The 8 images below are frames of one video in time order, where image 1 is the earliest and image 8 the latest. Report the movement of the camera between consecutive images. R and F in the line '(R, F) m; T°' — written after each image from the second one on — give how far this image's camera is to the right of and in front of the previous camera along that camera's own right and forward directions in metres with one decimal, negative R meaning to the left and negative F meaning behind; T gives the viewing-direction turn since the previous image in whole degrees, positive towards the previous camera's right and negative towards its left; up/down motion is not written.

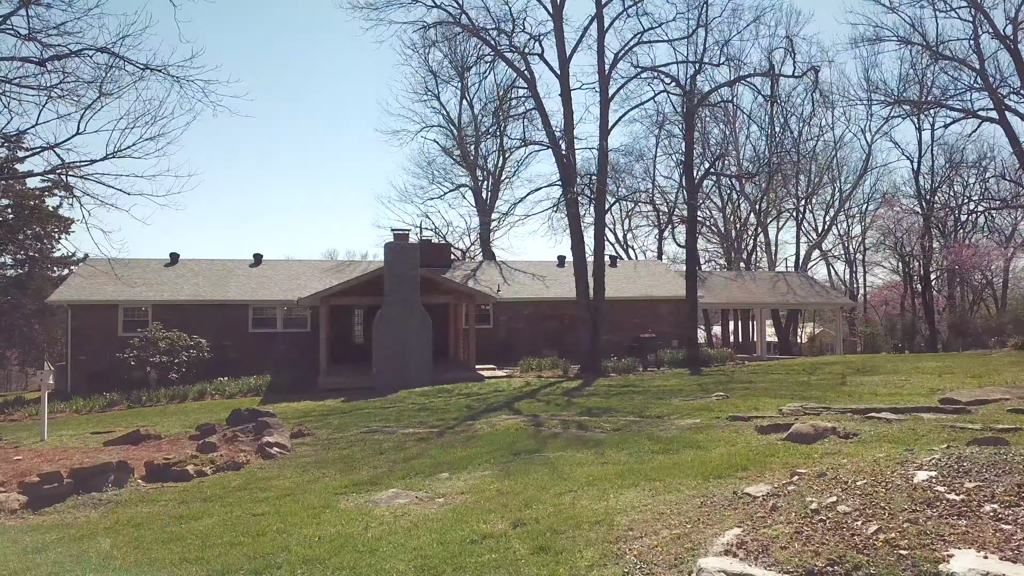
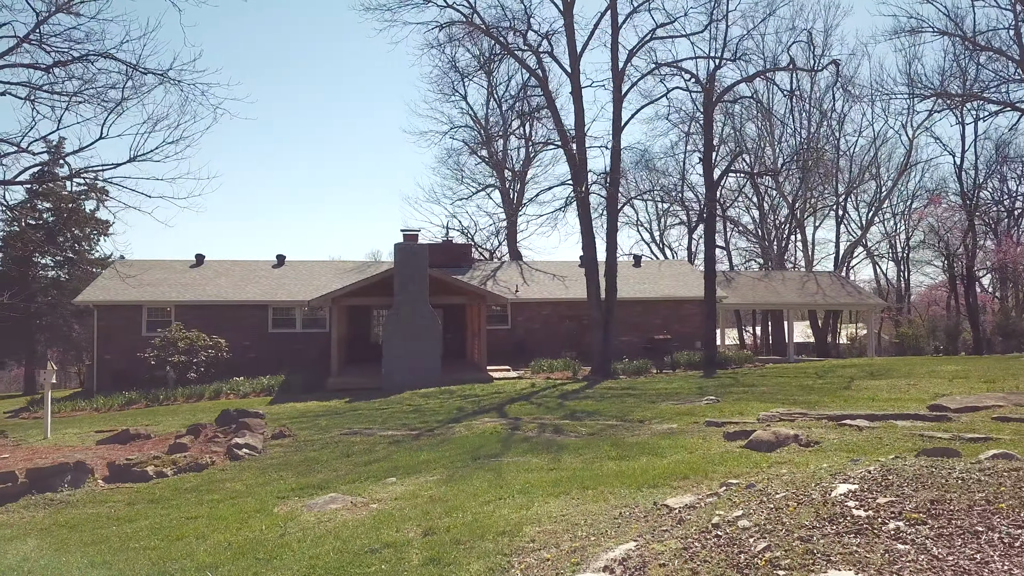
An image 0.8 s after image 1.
(+1.0, +0.2) m; -3°
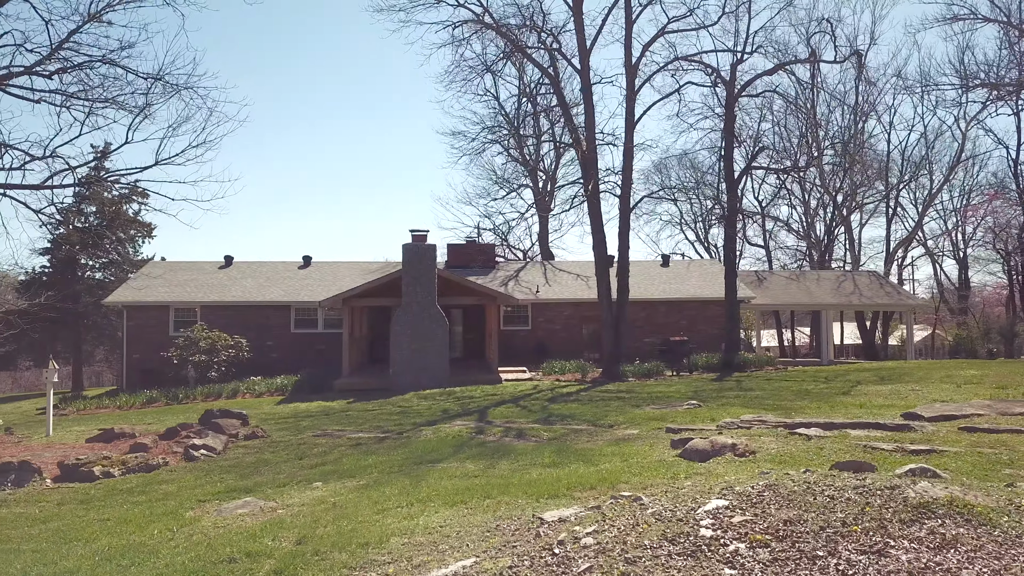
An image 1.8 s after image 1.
(+1.3, +0.3) m; -4°
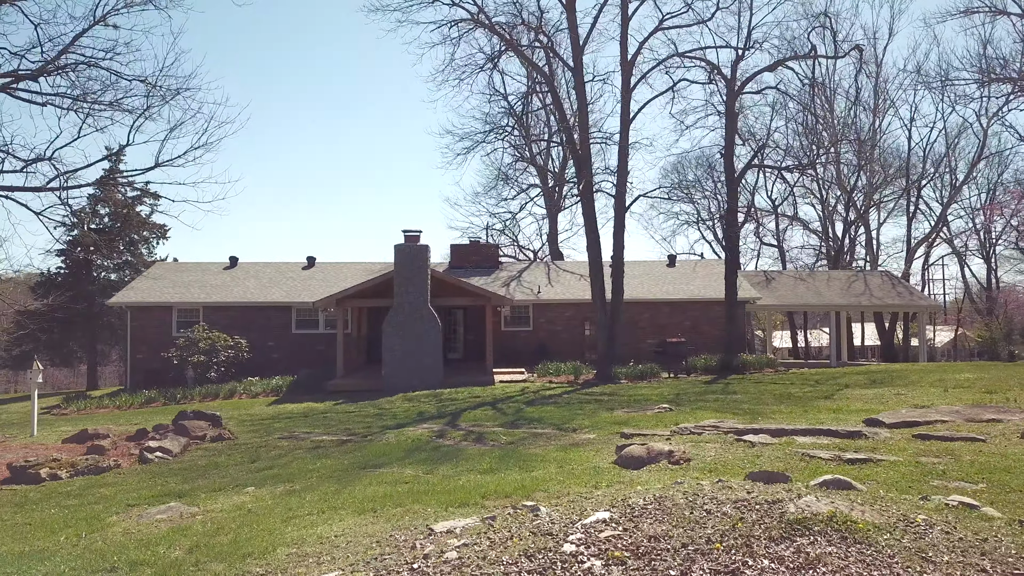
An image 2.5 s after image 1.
(+0.9, +0.2) m; -2°
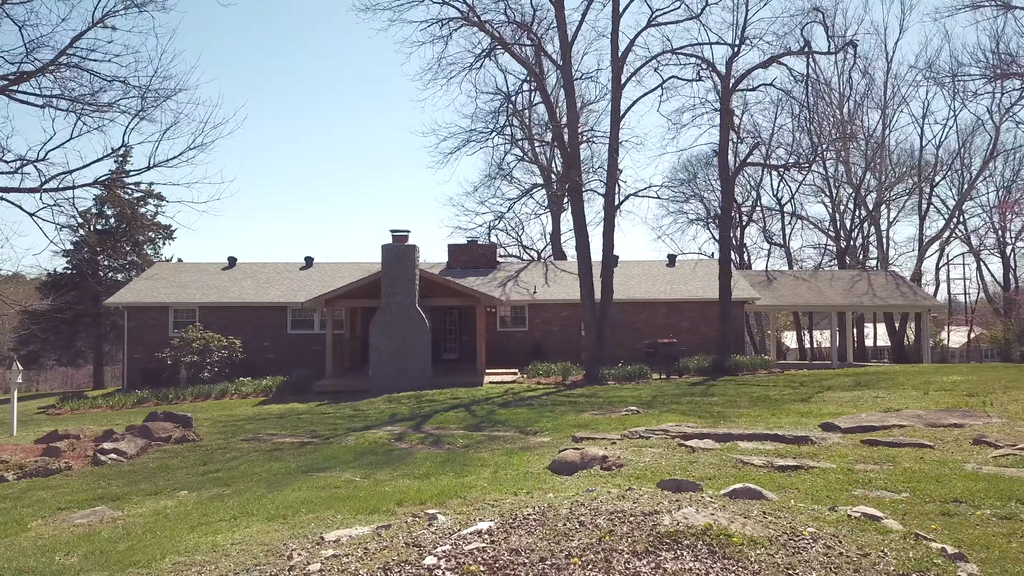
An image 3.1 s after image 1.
(+0.8, +0.2) m; -1°
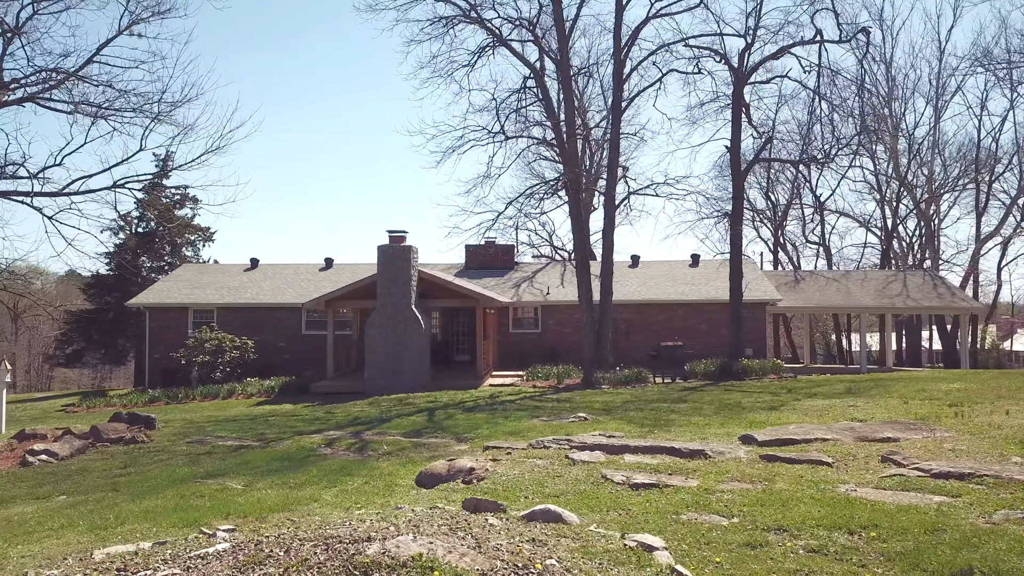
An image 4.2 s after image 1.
(+1.7, +0.5) m; -4°
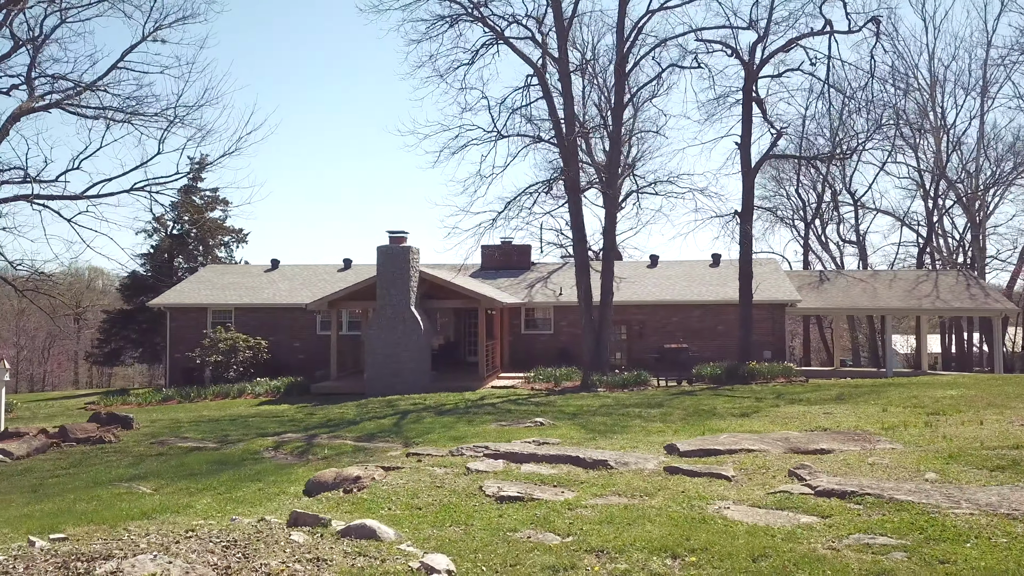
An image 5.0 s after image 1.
(+1.3, +0.3) m; -4°
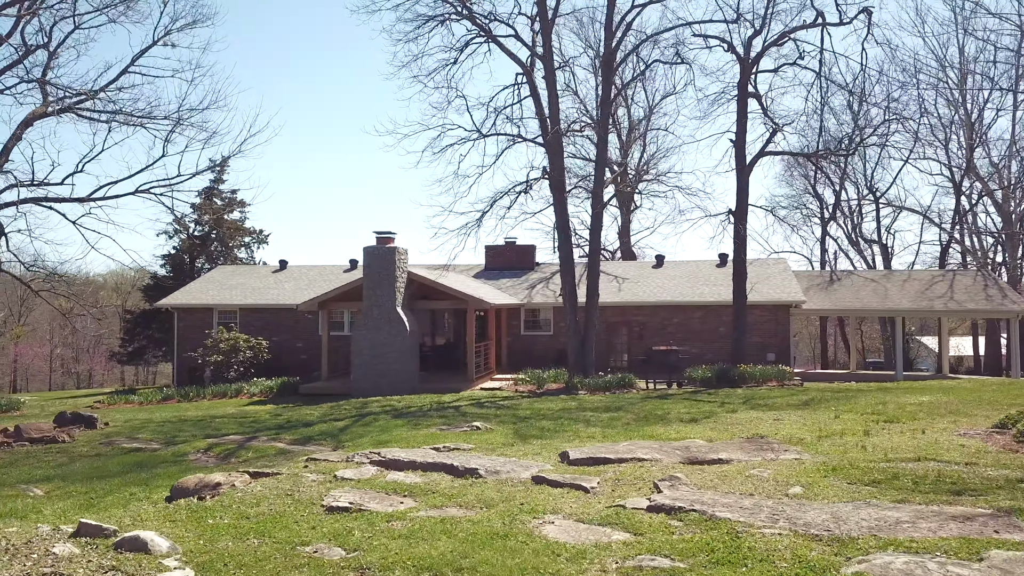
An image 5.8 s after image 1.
(+1.4, +0.2) m; -3°
